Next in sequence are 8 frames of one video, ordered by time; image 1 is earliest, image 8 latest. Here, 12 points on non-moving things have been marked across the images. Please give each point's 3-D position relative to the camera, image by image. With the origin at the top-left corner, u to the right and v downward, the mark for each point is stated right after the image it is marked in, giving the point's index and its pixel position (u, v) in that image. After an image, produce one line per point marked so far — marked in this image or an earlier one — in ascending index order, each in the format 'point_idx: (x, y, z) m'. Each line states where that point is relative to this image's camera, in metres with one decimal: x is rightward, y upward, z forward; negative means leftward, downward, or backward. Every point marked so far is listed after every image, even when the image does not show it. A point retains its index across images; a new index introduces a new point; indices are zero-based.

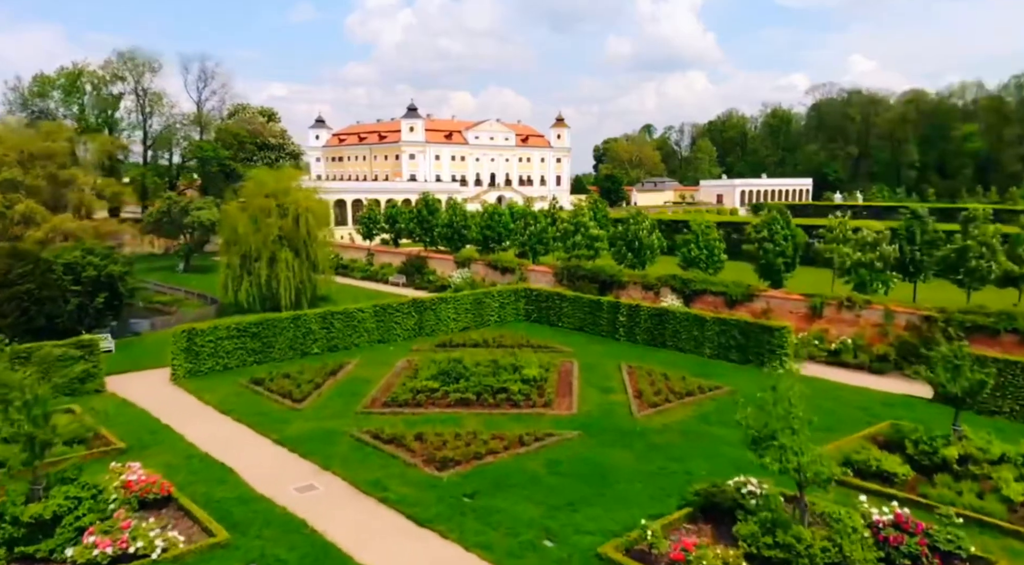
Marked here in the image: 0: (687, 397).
0: (+4.3, -2.8, +17.5) m
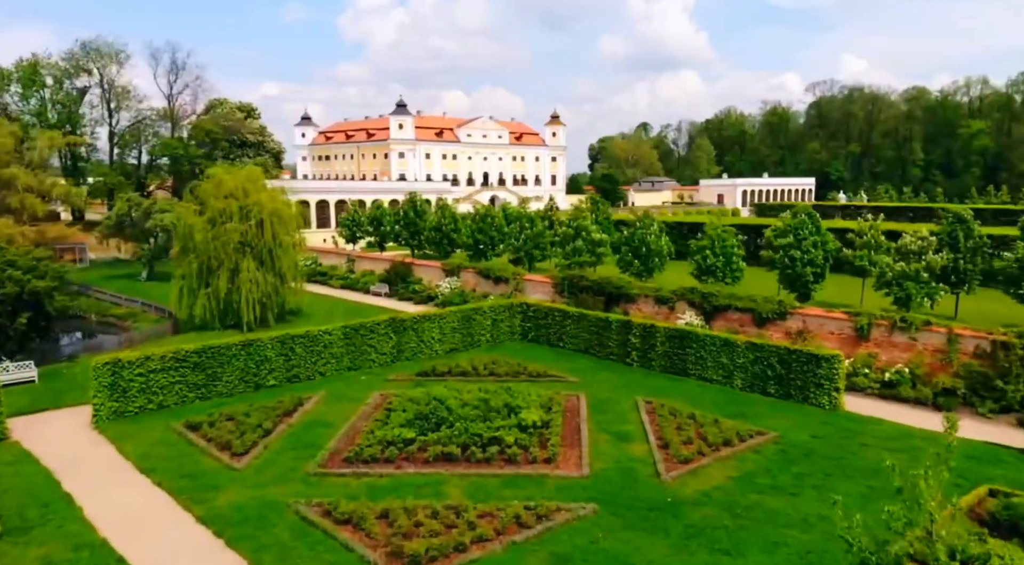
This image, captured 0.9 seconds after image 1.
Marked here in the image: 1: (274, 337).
0: (+4.2, -3.3, +14.1) m
1: (-6.2, -1.4, +18.5) m
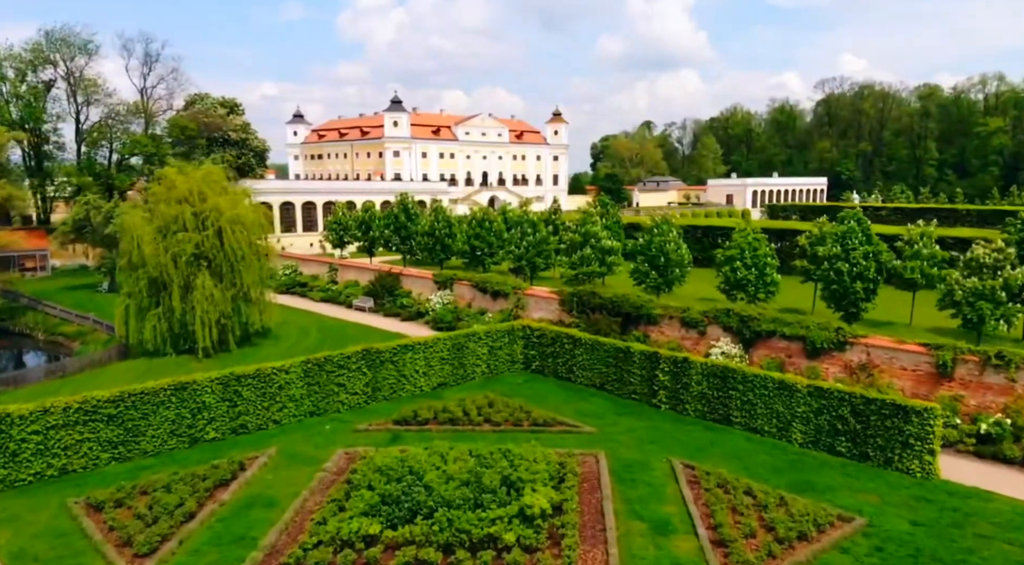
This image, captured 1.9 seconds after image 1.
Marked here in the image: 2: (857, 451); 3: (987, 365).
0: (+4.2, -3.9, +10.4) m
1: (-6.2, -2.0, +14.8) m
2: (+6.6, -3.2, +13.5) m
3: (+10.3, -1.8, +15.2) m
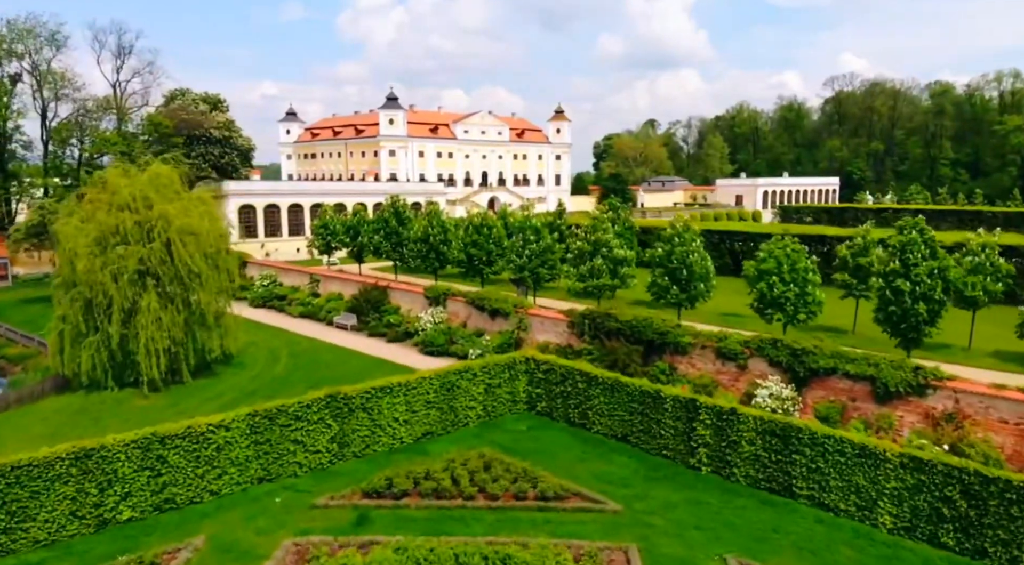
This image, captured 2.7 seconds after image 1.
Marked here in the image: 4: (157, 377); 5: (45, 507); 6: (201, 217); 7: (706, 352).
0: (+4.3, -4.4, +7.1) m
1: (-6.2, -2.6, +11.5) m
2: (+6.7, -3.8, +10.2) m
3: (+10.3, -2.3, +11.9) m
4: (-9.5, -2.5, +18.9) m
5: (-7.2, -3.4, +10.8) m
6: (-8.6, +1.8, +19.6) m
7: (+4.7, -1.7, +17.0) m
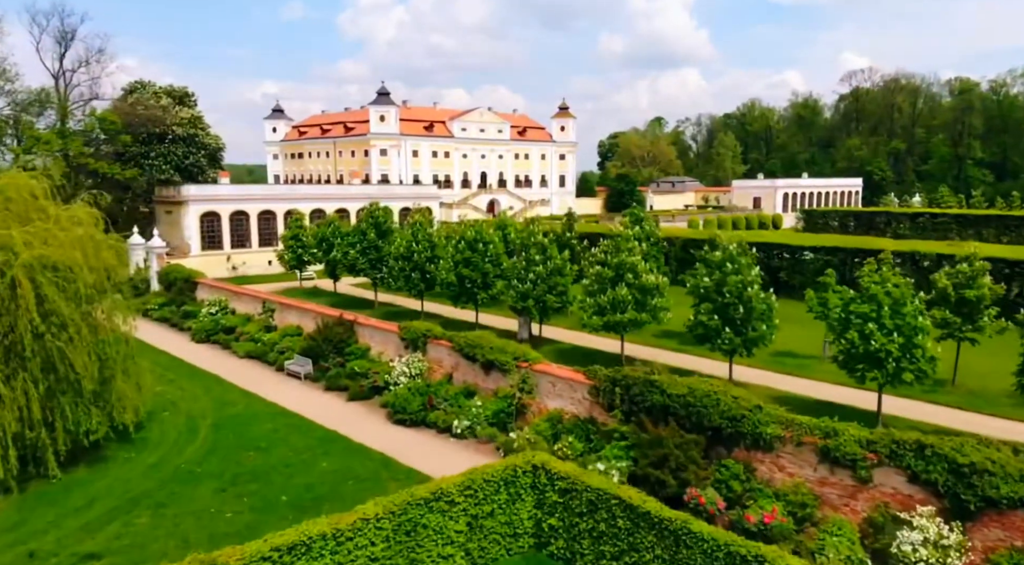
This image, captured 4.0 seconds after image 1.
0: (+4.2, -5.5, +1.4) m
1: (-6.2, -3.6, +5.8) m
2: (+6.6, -4.9, +4.6) m
3: (+10.3, -3.4, +6.2) m
4: (-9.5, -3.6, +13.2) m
5: (-7.2, -4.5, +5.2) m
6: (-8.7, +0.8, +14.0) m
7: (+4.7, -2.8, +11.4) m
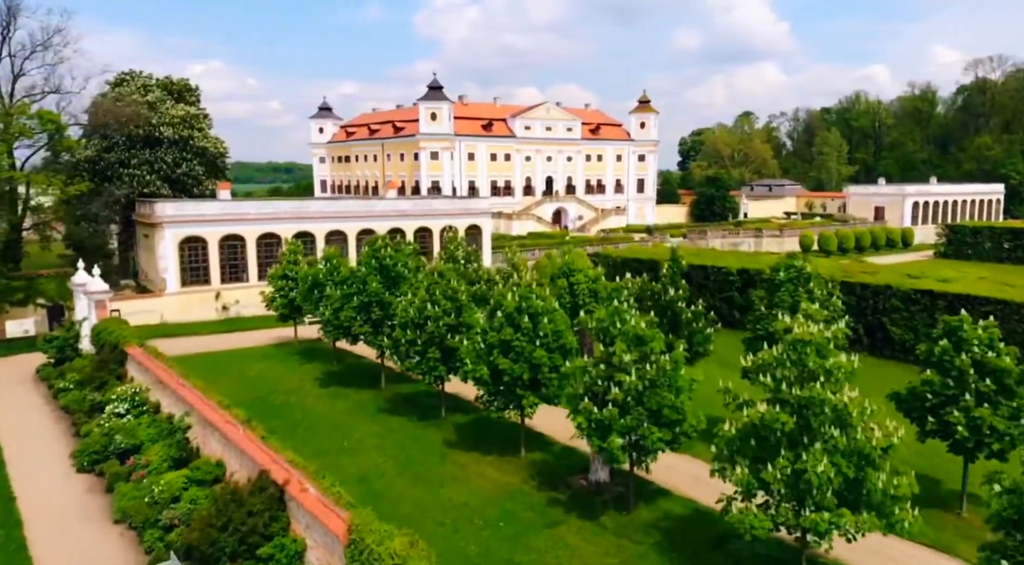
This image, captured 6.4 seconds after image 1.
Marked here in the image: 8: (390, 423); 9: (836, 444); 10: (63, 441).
0: (+3.3, -7.8, -9.2) m
1: (-6.6, -5.8, -3.8) m
2: (+6.0, -7.2, -6.3) m
3: (+9.8, -5.8, -5.0) m
4: (-9.2, -5.7, +3.9) m
5: (-7.7, -6.6, -4.4) m
6: (-8.2, -1.4, +4.5) m
7: (+4.7, -5.1, +0.7) m
8: (-3.4, -3.8, +19.3) m
9: (+4.7, -2.3, +10.1) m
10: (-11.2, -4.0, +17.6) m
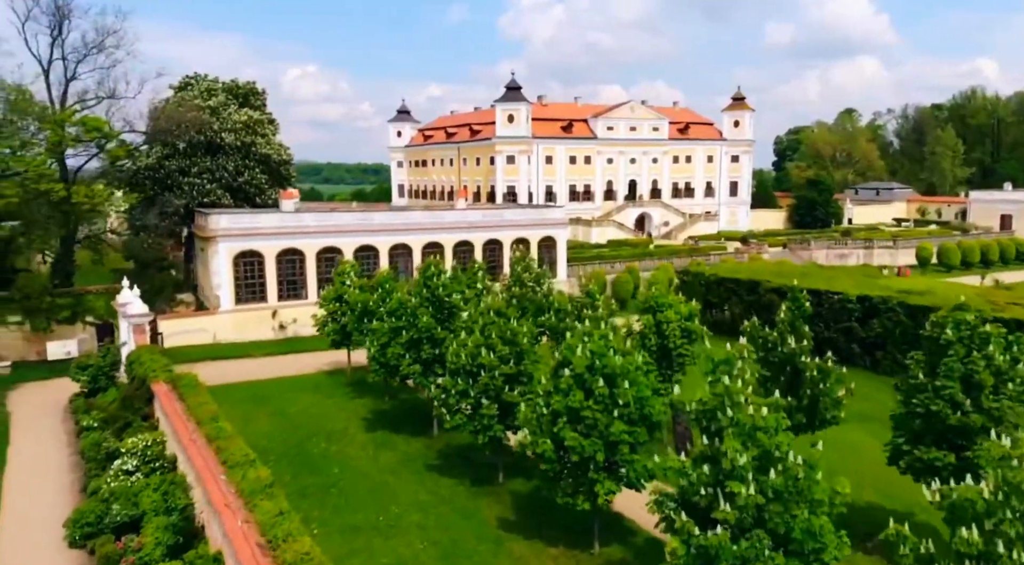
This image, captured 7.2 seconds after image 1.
0: (+1.6, -8.8, -12.8) m
1: (-7.6, -6.6, -6.3) m
2: (+4.6, -8.2, -10.2) m
3: (+8.6, -6.9, -9.4) m
4: (-9.3, -6.5, +1.6) m
5: (-8.7, -7.4, -6.8) m
6: (-8.2, -2.2, +2.1) m
7: (+4.2, -6.1, -3.2) m
8: (-1.7, -4.7, +16.3) m
9: (+5.2, -3.3, +6.2) m
10: (-9.7, -4.7, +15.5) m
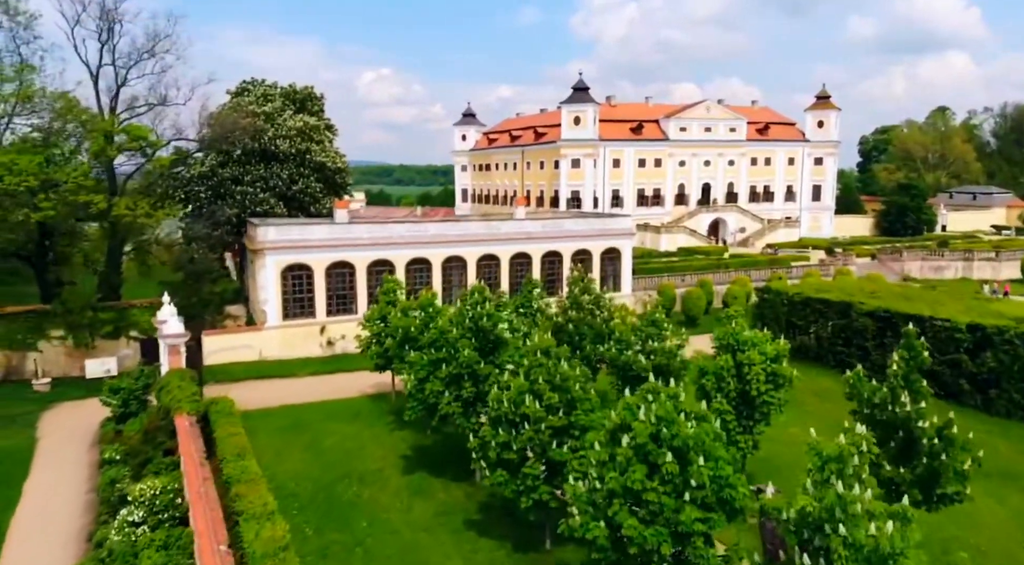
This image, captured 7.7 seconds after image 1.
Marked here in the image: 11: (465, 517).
0: (-0.3, -9.5, -15.0) m
1: (-8.8, -7.2, -7.7) m
2: (+3.0, -9.0, -12.8) m
3: (+7.0, -7.7, -12.3) m
4: (-9.7, -7.0, +0.4) m
5: (-9.9, -8.0, -8.0) m
6: (-8.5, -2.7, +0.8) m
7: (+3.3, -6.9, -5.7) m
8: (-0.7, -5.4, +14.2) m
9: (+5.3, -4.1, +3.6) m
10: (-8.8, -5.3, +14.2) m
11: (-1.0, -5.2, +15.5) m
